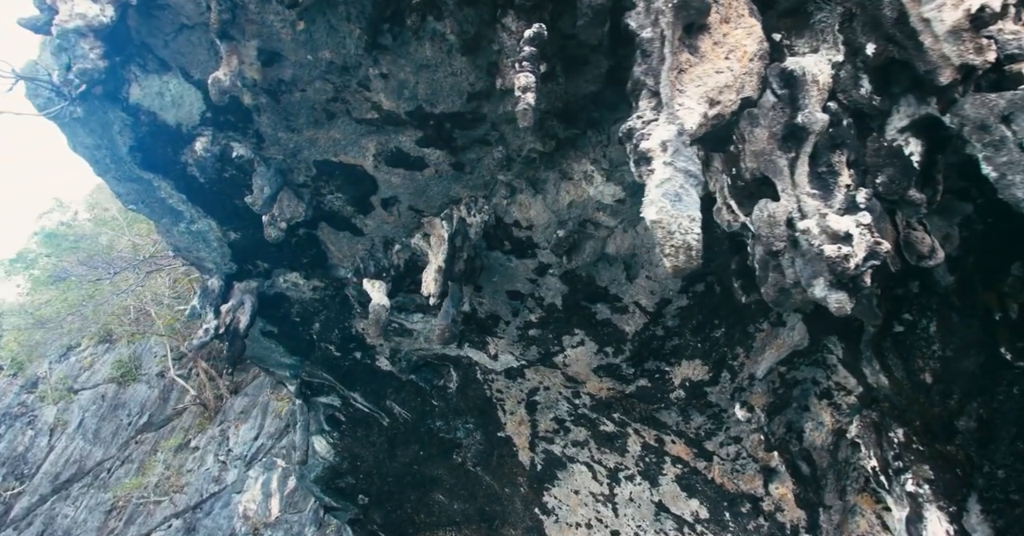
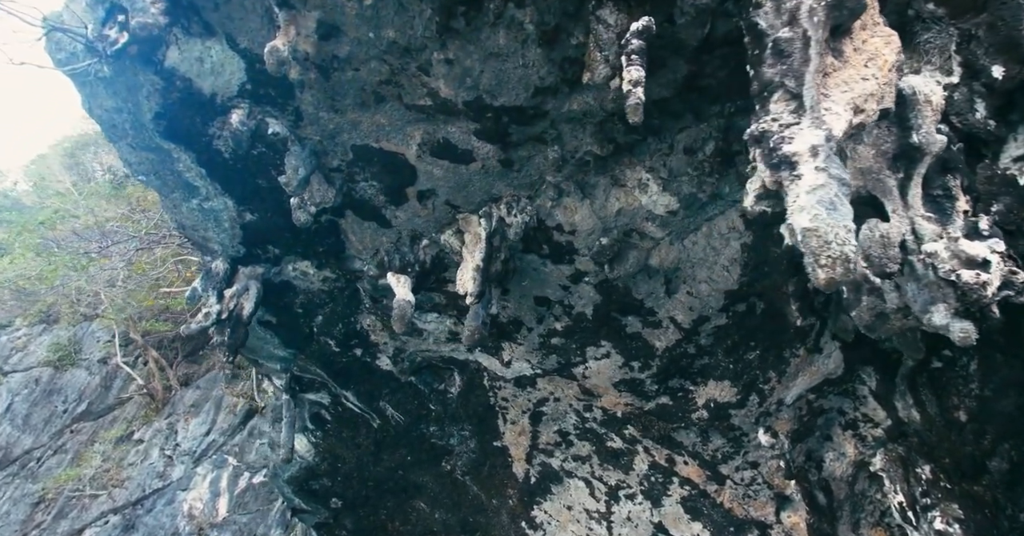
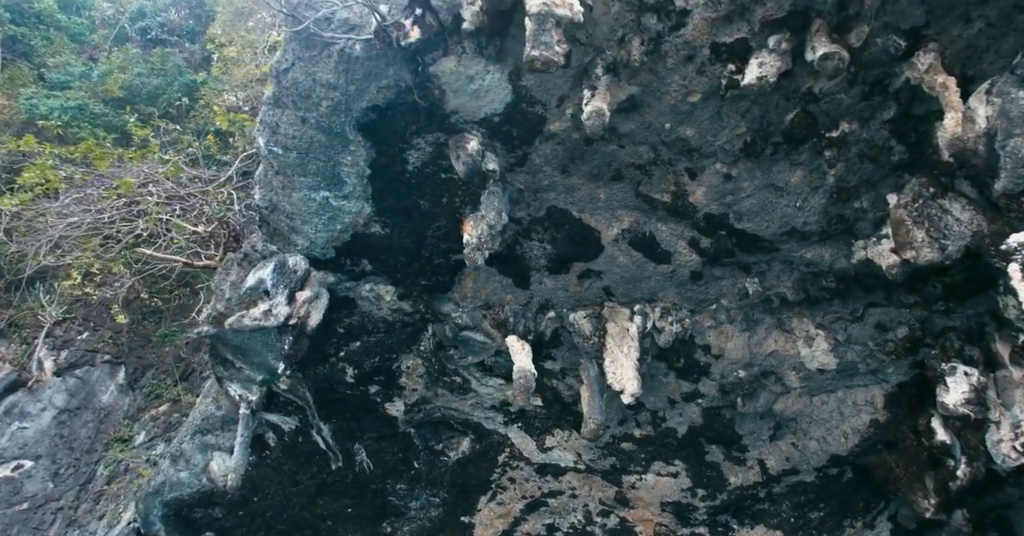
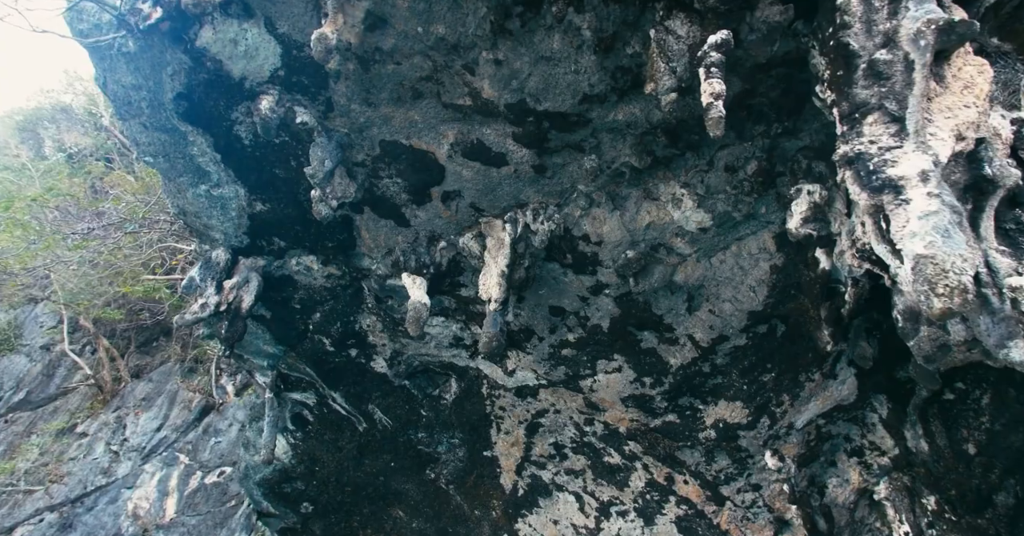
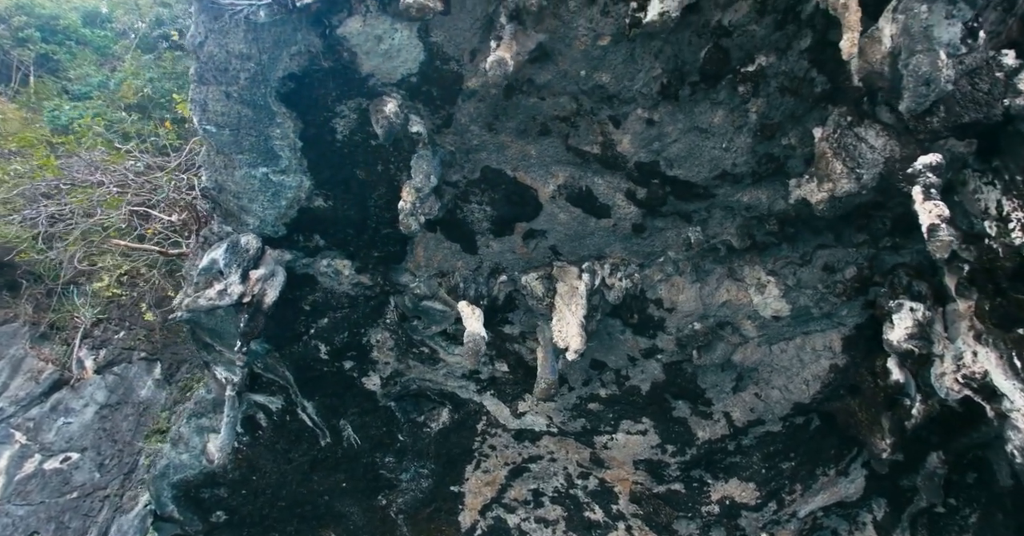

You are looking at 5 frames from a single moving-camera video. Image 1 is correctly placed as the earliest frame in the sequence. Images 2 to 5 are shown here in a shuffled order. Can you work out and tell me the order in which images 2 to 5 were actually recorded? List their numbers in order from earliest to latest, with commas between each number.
2, 4, 5, 3
